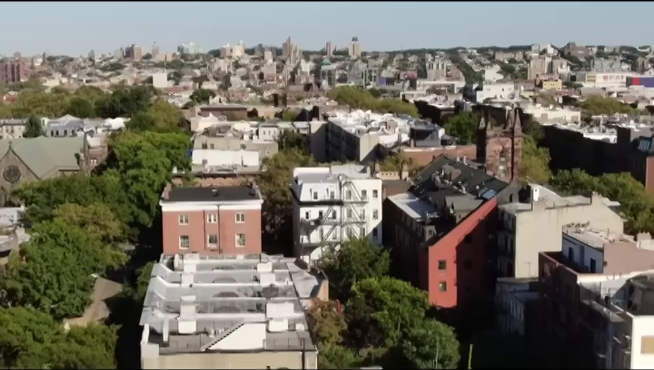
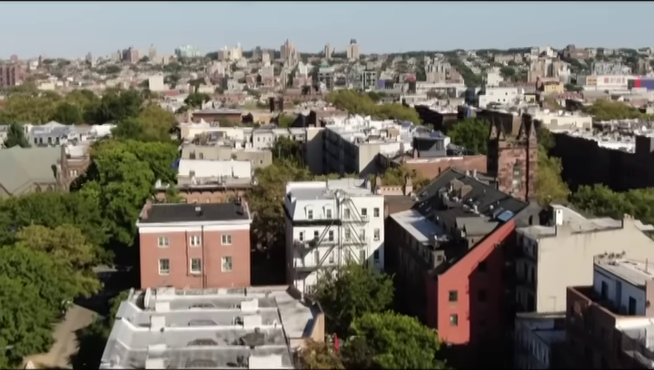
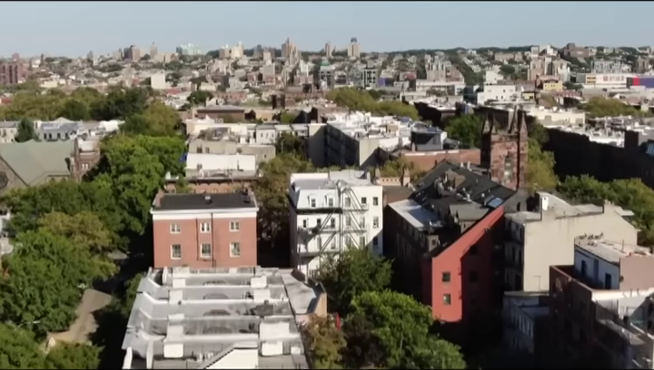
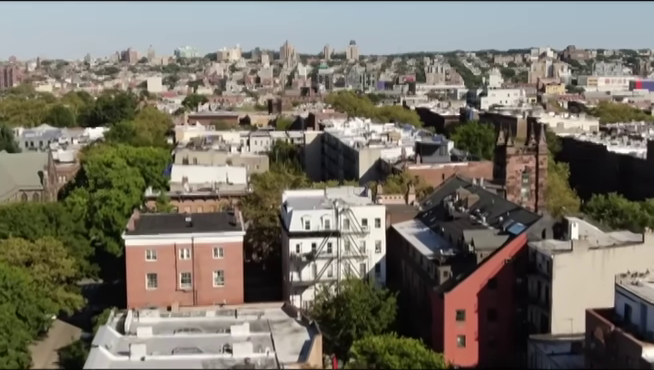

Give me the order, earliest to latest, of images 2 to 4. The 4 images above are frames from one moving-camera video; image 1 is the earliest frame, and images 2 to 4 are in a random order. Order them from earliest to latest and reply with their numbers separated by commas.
3, 2, 4
